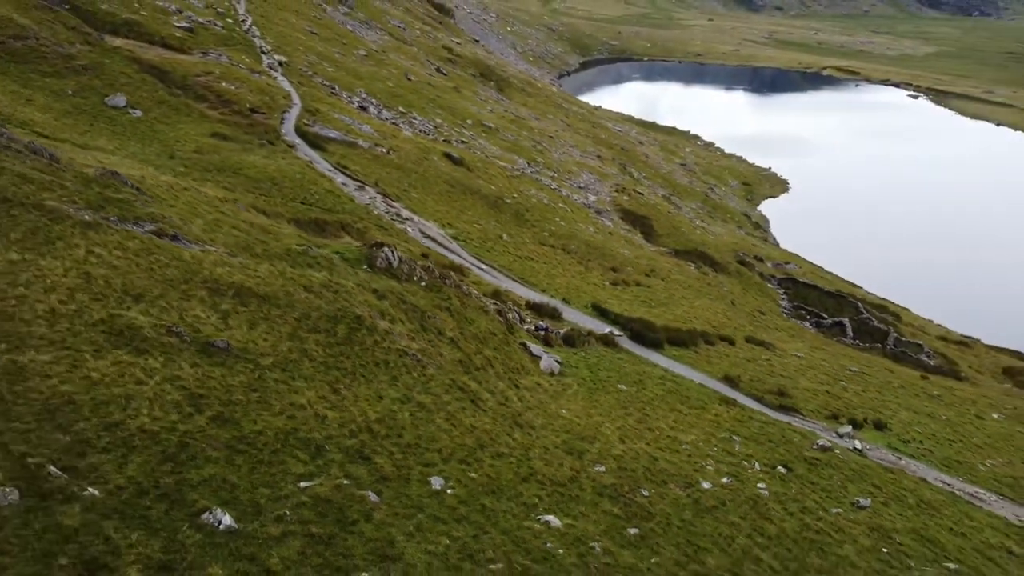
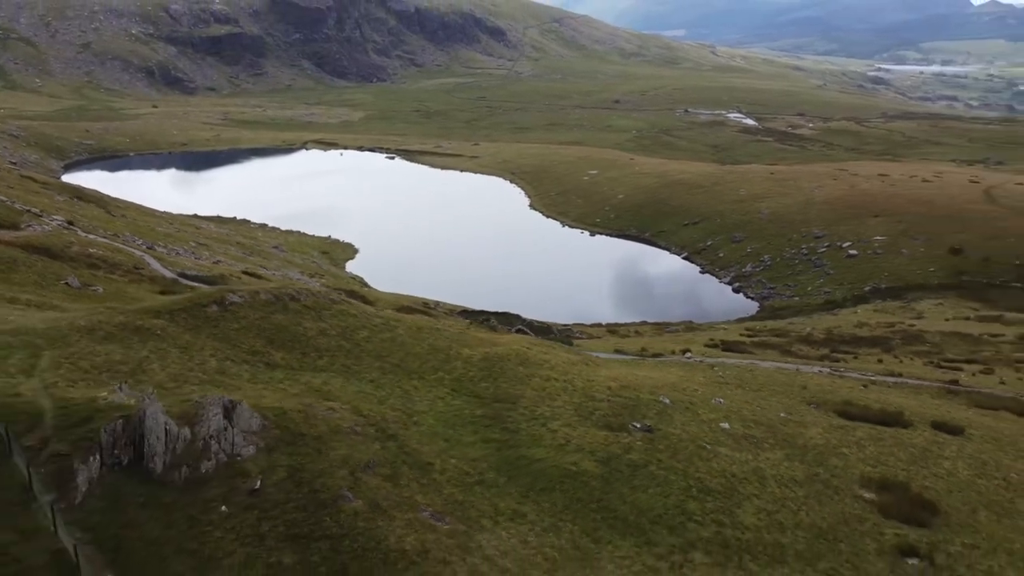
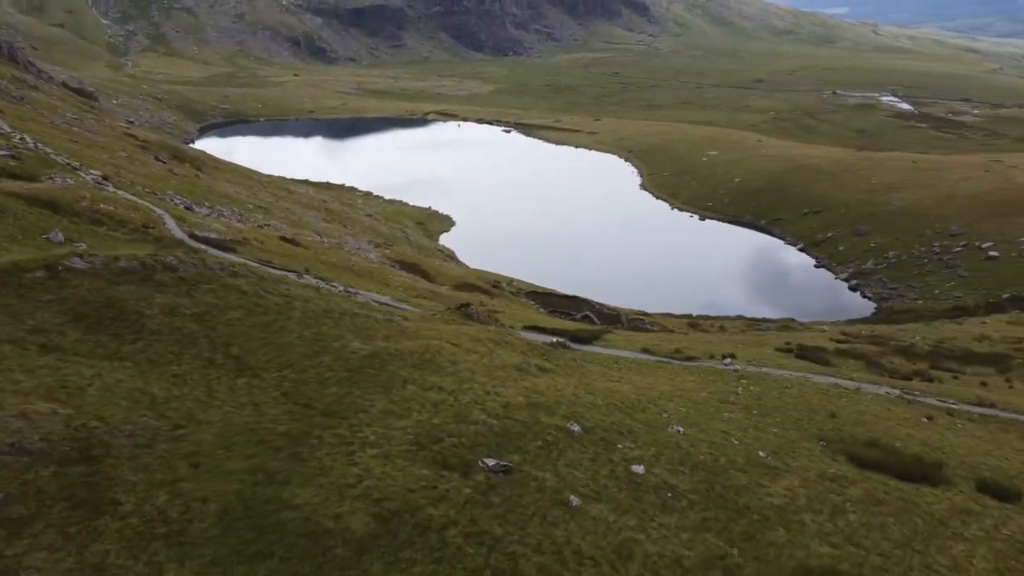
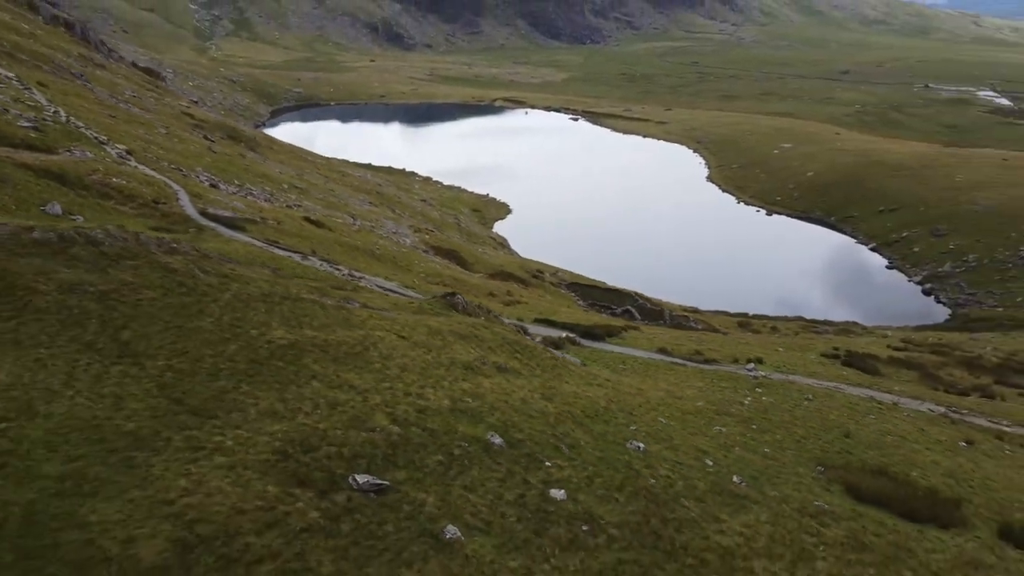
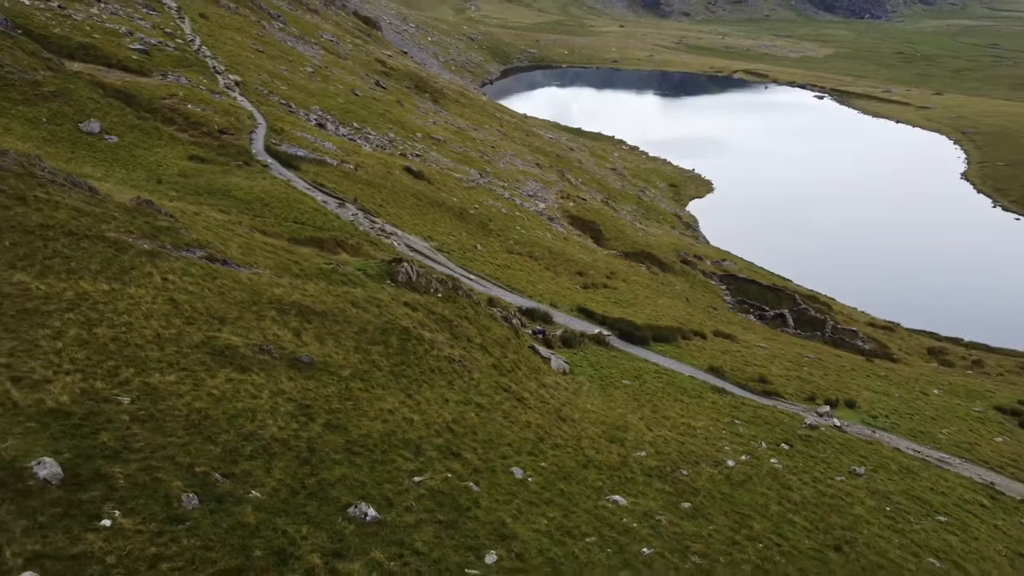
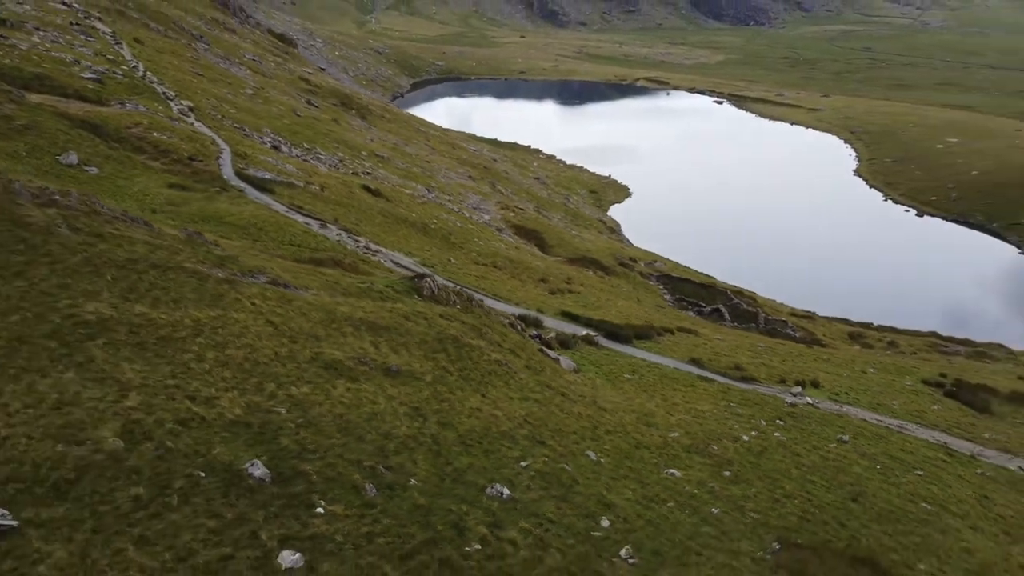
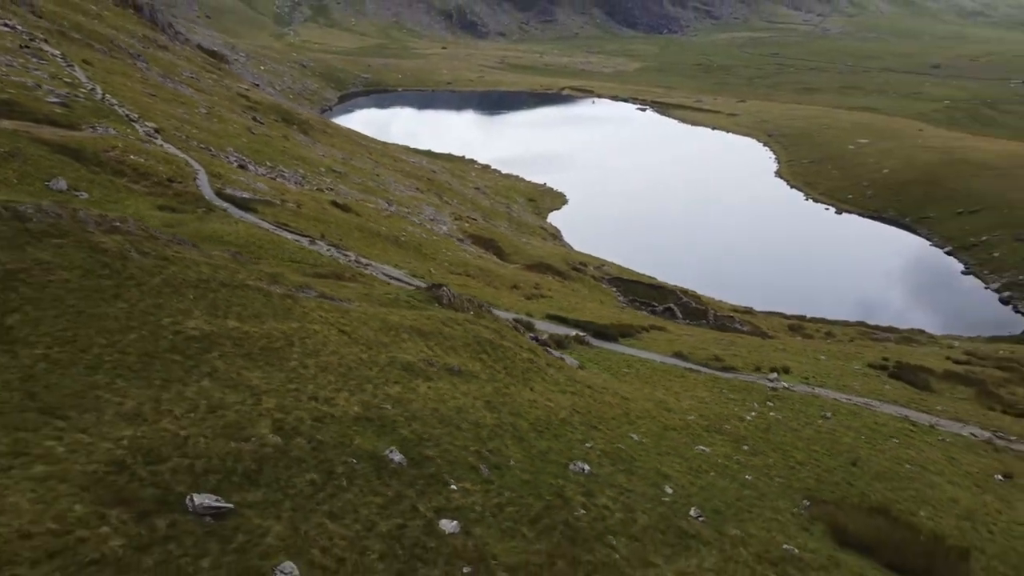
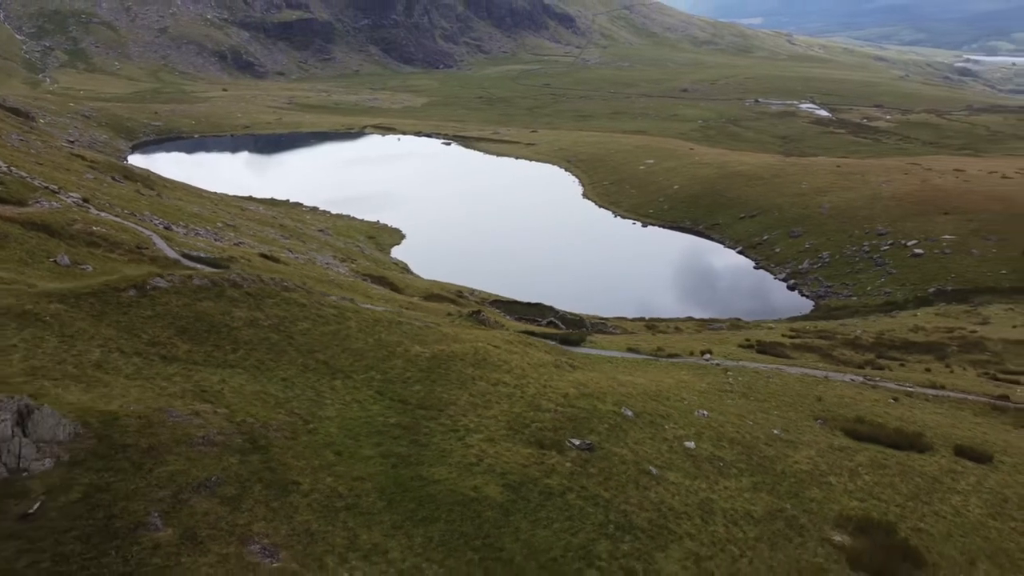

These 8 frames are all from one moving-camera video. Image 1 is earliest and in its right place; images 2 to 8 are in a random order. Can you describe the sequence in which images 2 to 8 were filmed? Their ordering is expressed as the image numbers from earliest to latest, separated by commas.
5, 6, 7, 4, 3, 8, 2
